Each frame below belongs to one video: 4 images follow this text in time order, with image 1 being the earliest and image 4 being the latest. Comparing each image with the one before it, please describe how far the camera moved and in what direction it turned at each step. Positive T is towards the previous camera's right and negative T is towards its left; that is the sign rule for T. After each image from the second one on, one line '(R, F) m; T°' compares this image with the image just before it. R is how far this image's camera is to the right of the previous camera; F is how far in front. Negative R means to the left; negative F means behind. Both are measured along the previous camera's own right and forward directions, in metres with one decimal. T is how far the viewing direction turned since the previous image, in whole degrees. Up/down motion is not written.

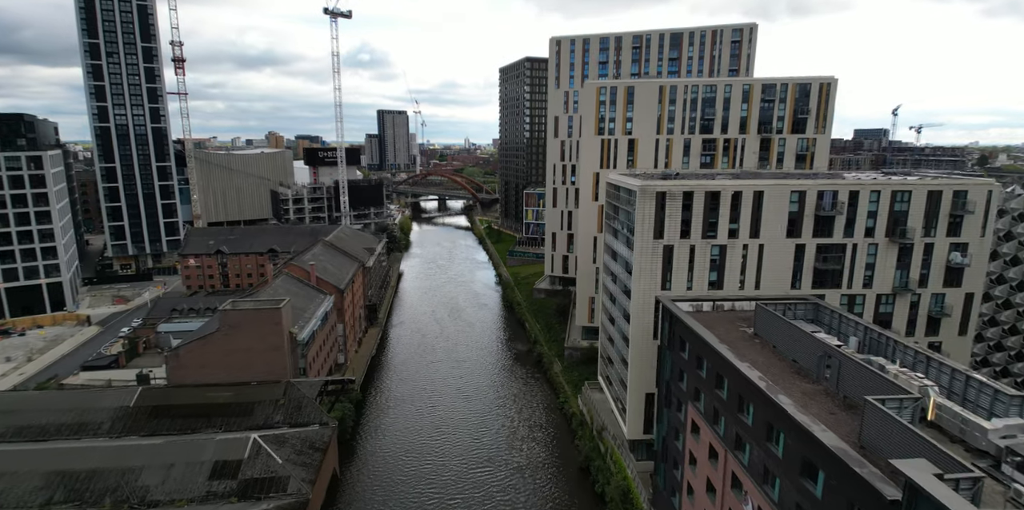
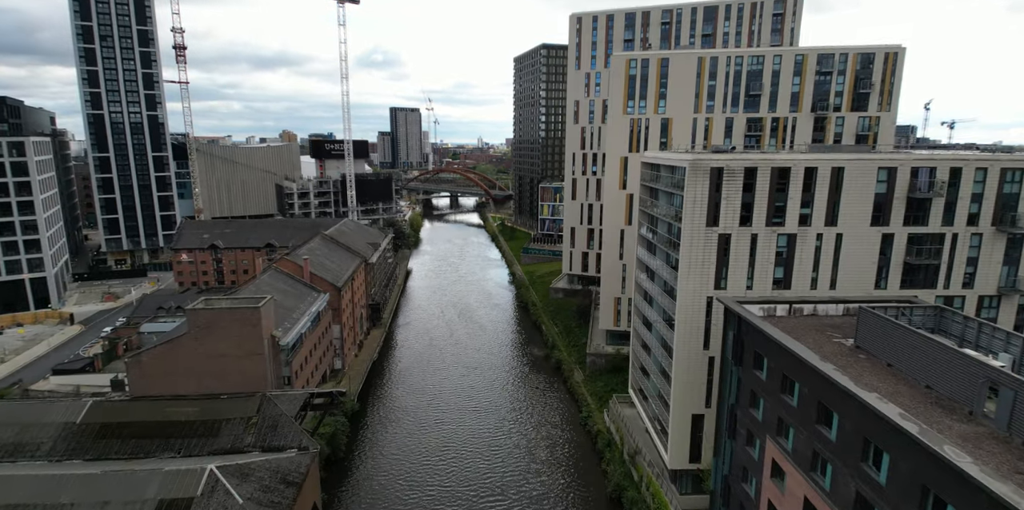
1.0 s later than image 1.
(-0.4, +6.0) m; -1°
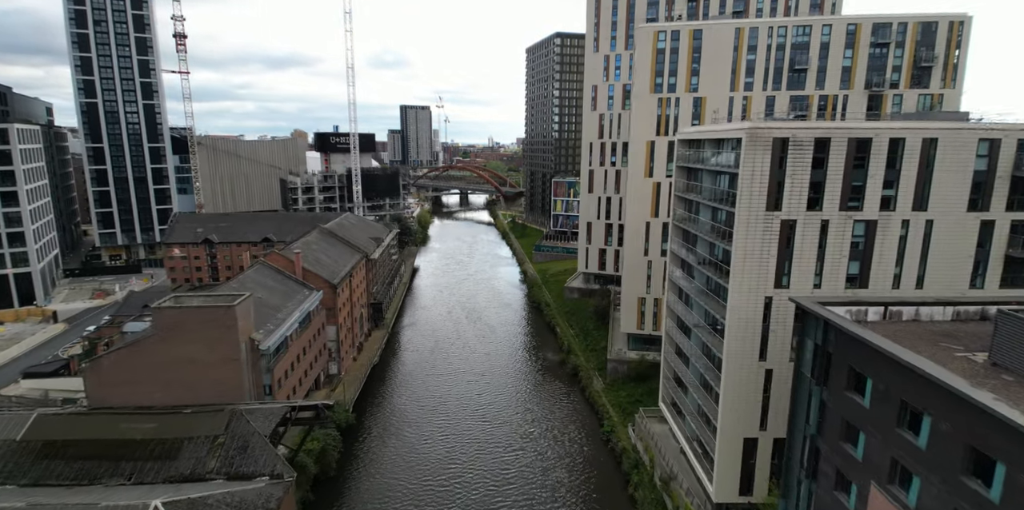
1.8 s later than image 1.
(-0.3, +4.7) m; -1°
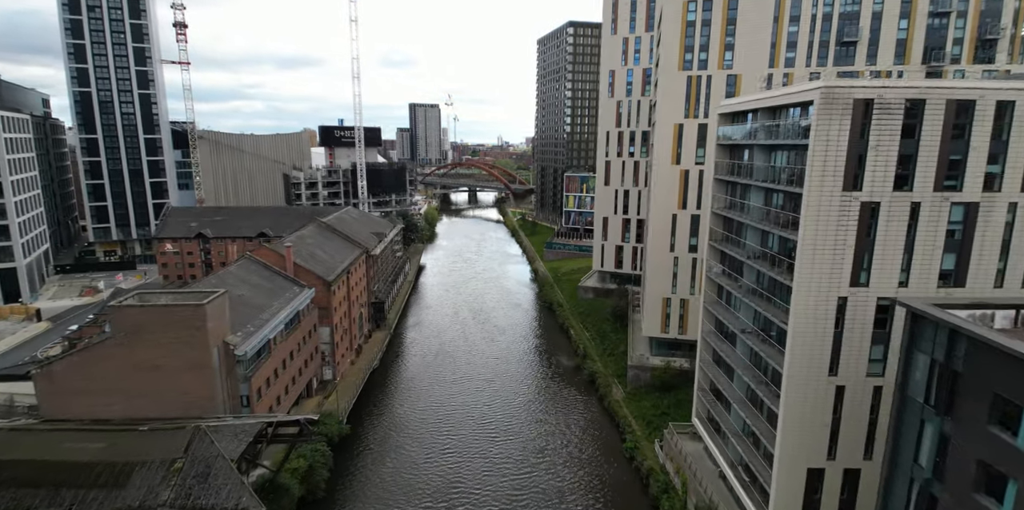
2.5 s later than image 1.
(-0.2, +4.0) m; -1°
